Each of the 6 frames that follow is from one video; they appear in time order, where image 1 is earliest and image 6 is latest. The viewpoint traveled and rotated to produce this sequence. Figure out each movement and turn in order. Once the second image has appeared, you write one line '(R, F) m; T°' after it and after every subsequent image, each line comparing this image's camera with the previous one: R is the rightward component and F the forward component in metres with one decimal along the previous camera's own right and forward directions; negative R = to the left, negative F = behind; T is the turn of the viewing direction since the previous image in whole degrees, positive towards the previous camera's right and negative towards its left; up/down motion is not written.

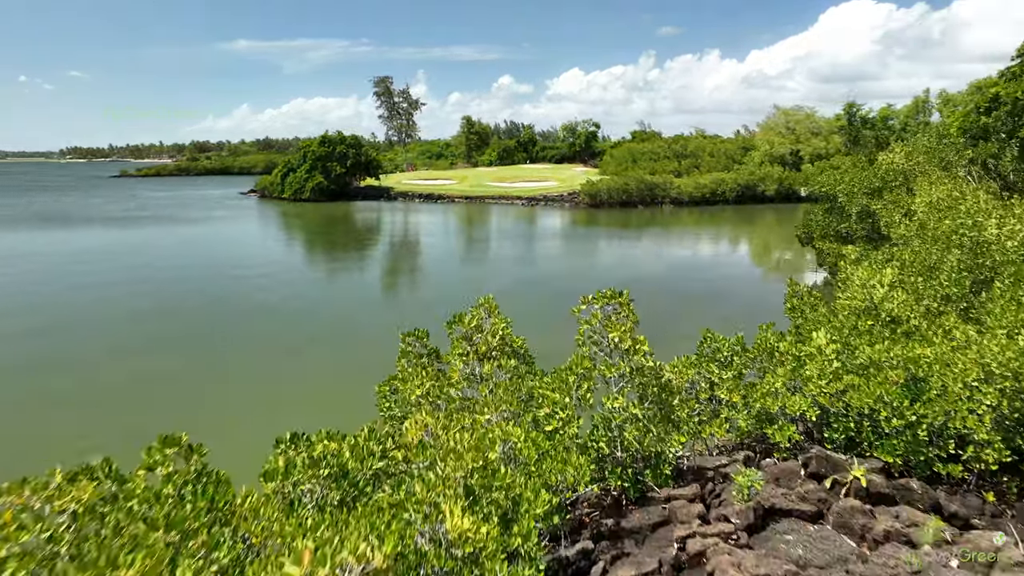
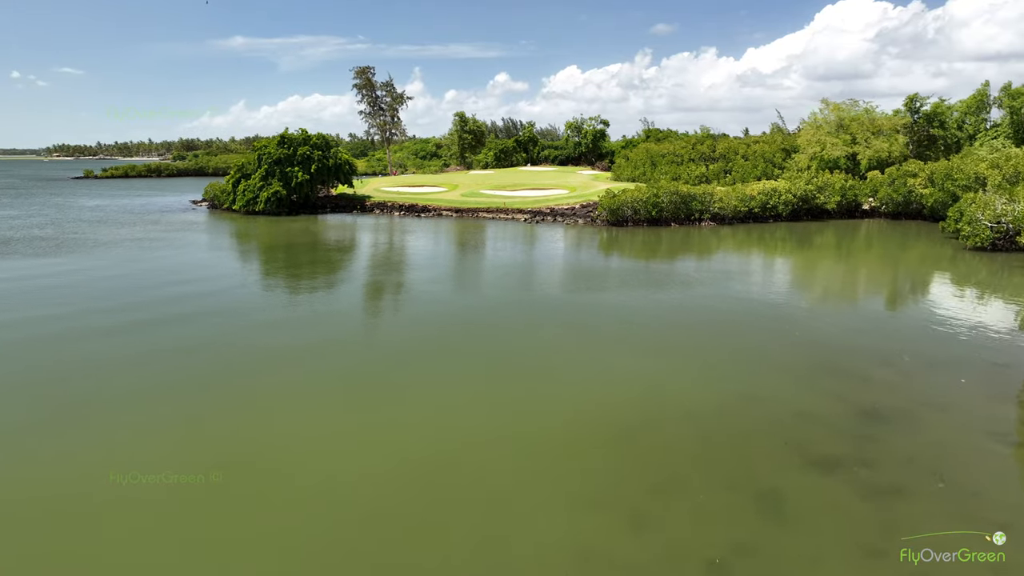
(-0.3, +9.0) m; 0°
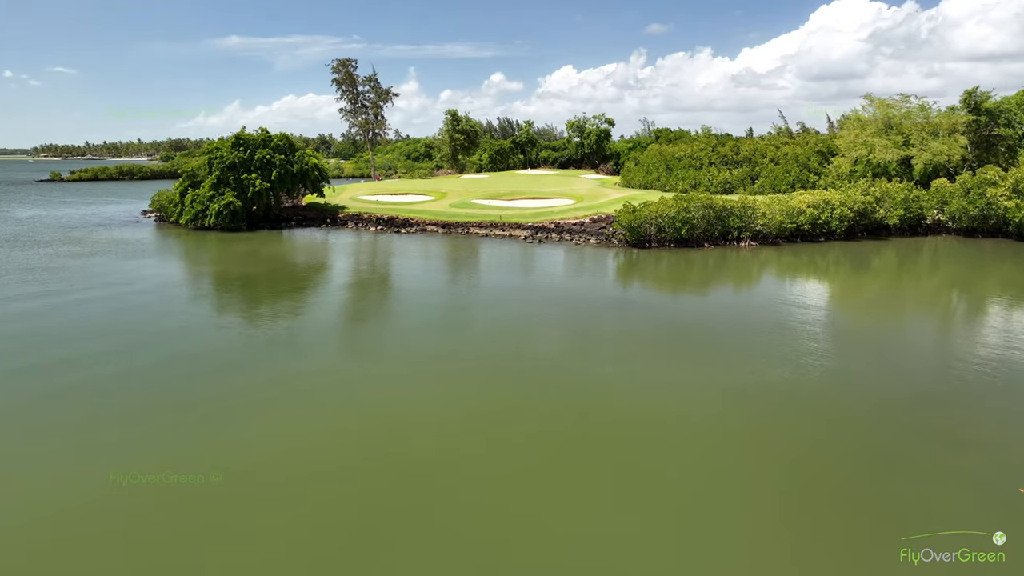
(-0.1, +6.5) m; 0°
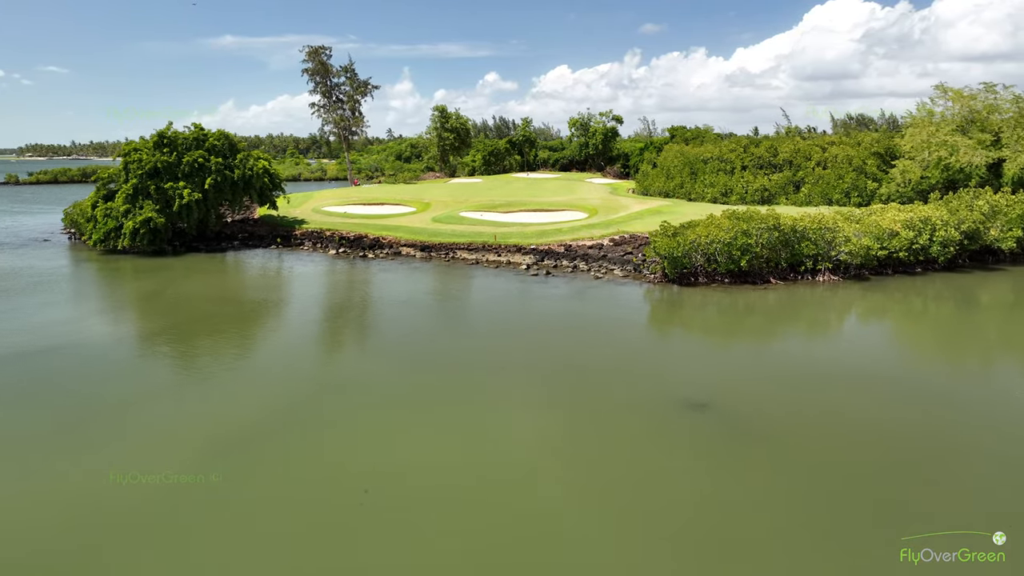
(-0.2, +7.5) m; +1°
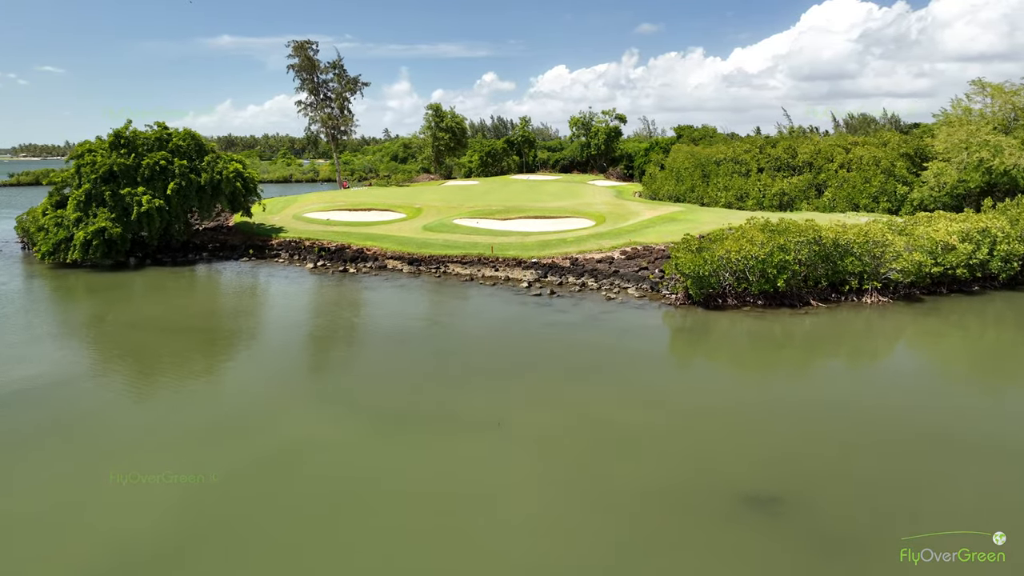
(-0.1, +3.0) m; 0°
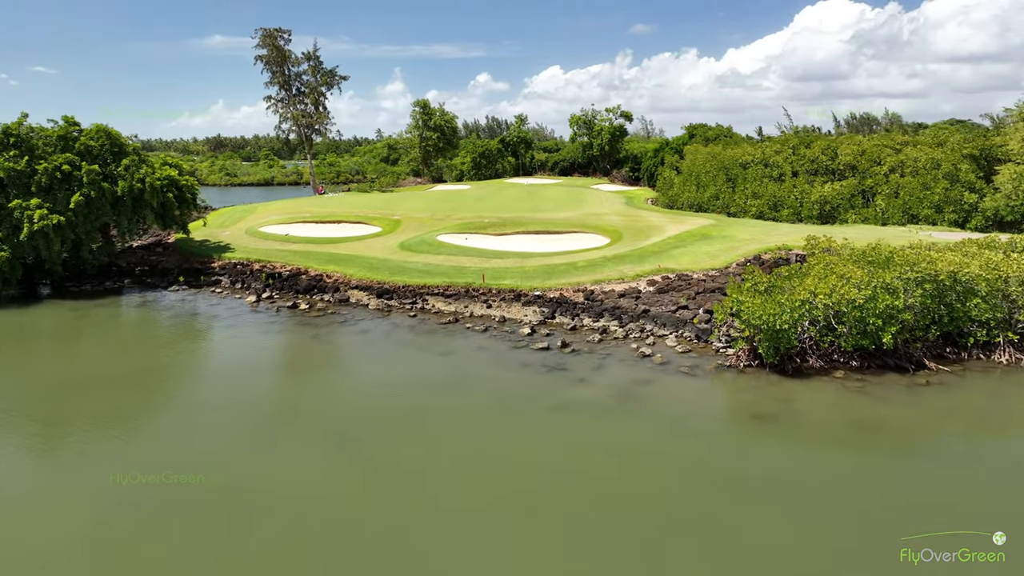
(-0.1, +5.3) m; +1°
